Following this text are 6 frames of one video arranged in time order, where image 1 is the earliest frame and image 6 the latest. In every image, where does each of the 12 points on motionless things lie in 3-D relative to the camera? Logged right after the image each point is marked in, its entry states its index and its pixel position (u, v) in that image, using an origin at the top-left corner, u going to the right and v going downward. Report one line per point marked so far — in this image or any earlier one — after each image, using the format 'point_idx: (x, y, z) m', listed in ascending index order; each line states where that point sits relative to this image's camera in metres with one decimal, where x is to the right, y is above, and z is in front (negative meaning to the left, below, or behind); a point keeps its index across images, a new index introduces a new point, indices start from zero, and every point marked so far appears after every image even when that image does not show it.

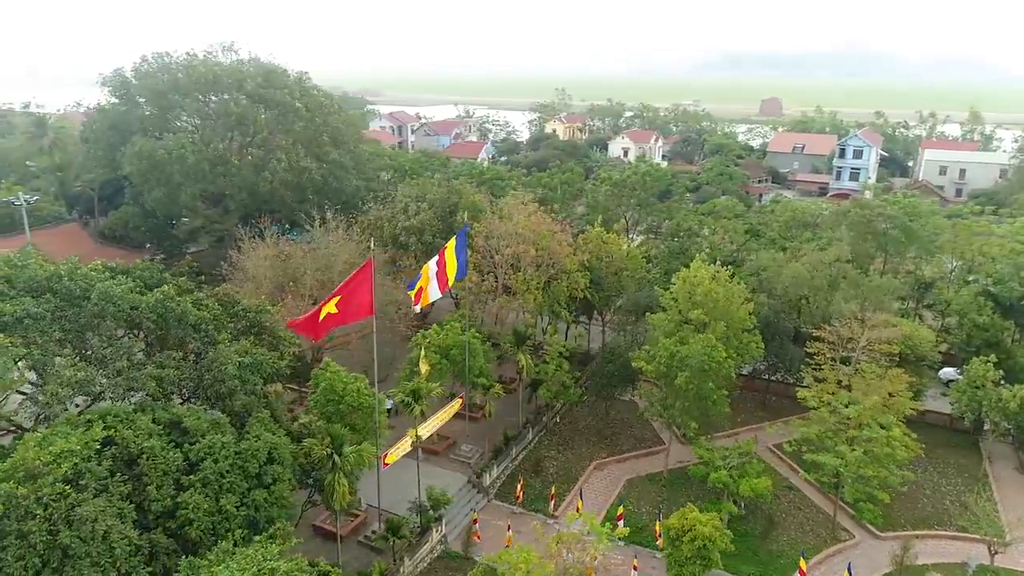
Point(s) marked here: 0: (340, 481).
0: (-3.1, -3.5, +13.1) m
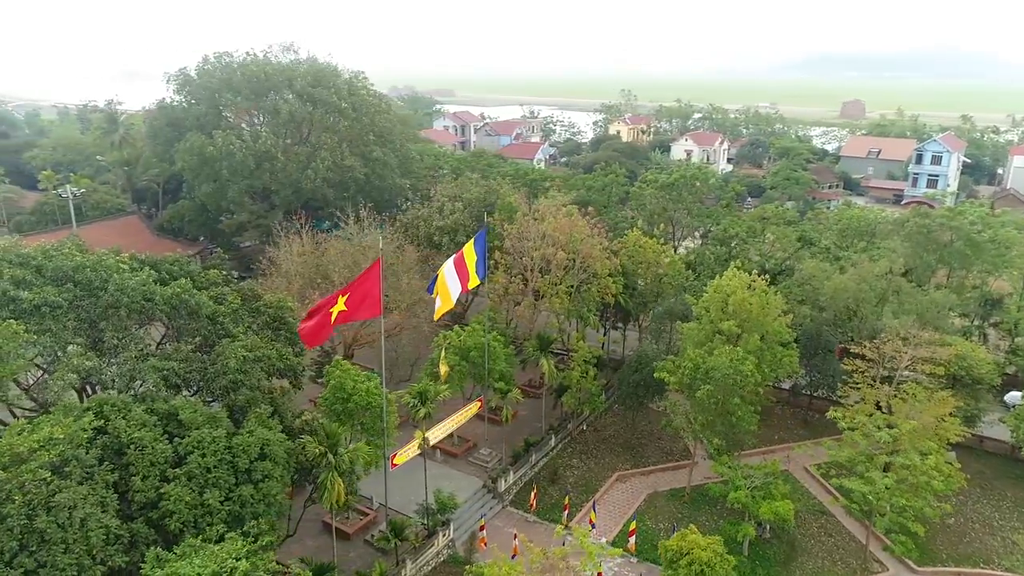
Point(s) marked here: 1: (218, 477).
0: (-3.2, -3.5, +13.1) m
1: (-4.7, -3.0, +11.4) m
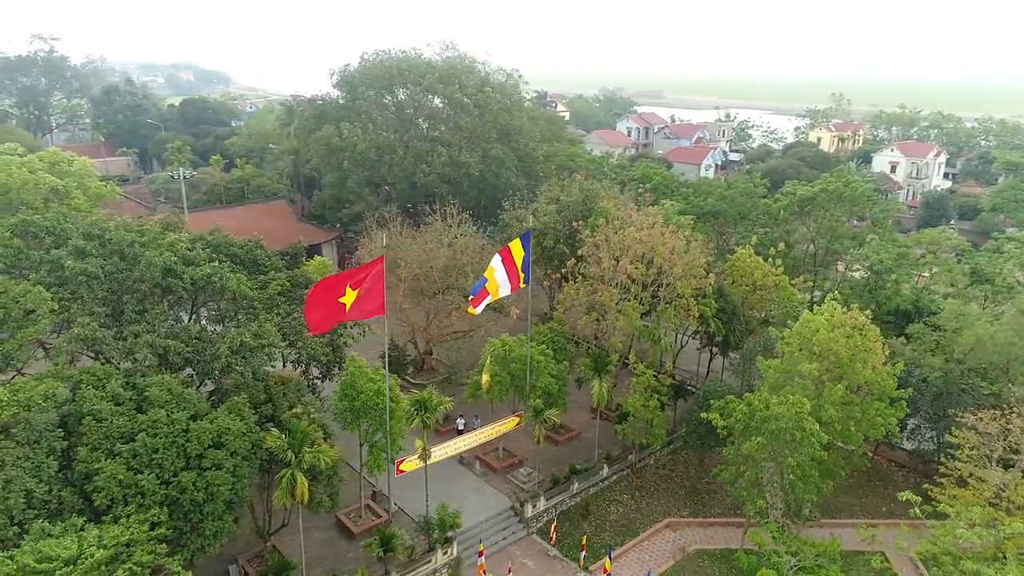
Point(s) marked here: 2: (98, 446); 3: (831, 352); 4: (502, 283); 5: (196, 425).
0: (-3.8, -3.4, +12.8) m
1: (-5.6, -2.8, +11.5) m
2: (-6.5, -2.5, +11.3) m
3: (+7.2, -1.5, +16.1) m
4: (-0.5, -0.1, +16.7) m
5: (-5.4, -2.3, +12.2) m
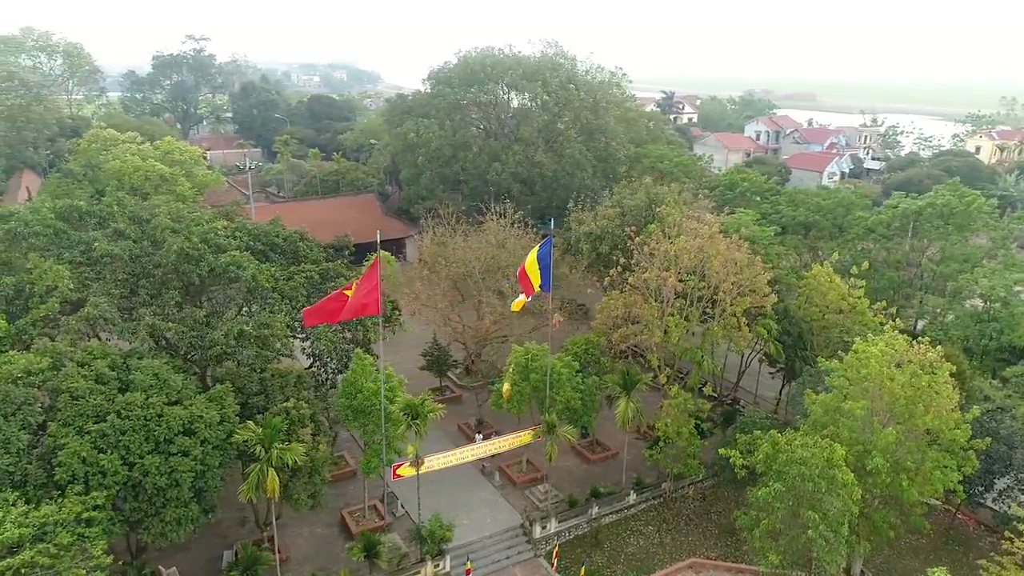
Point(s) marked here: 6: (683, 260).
0: (-4.3, -3.3, +12.6) m
1: (-6.3, -2.5, +11.7) m
2: (-7.2, -2.2, +11.6) m
3: (+7.3, -2.0, +13.8) m
4: (-0.1, -0.2, +15.8) m
5: (-5.9, -2.1, +12.3) m
6: (+4.4, +0.7, +18.4) m
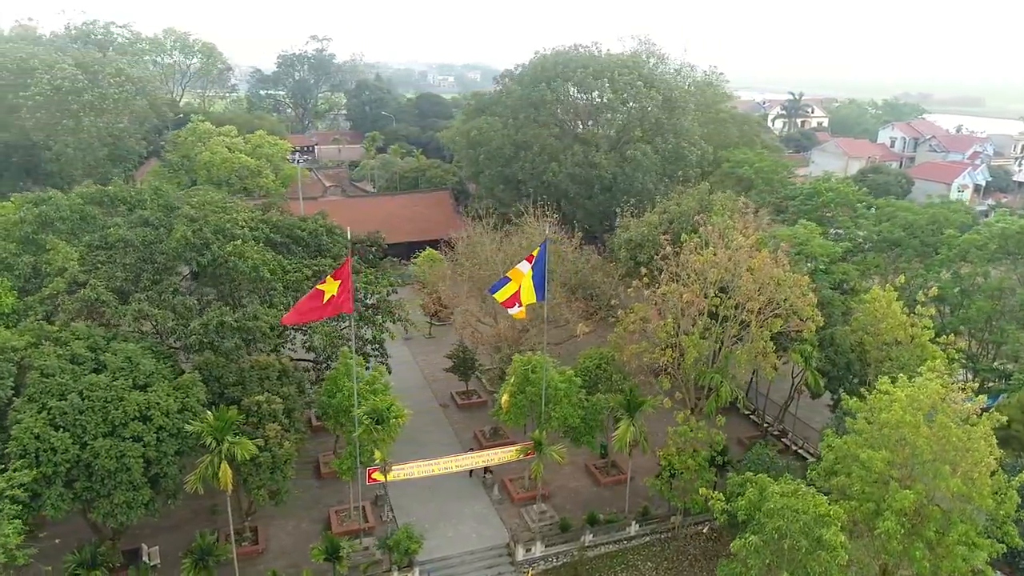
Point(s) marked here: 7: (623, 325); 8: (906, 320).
0: (-5.2, -3.1, +12.6) m
1: (-7.2, -2.3, +12.0) m
2: (-8.1, -1.9, +12.1) m
3: (+6.5, -2.5, +11.8) m
4: (-0.3, -0.3, +15.0) m
5: (-6.7, -1.9, +12.5) m
6: (+4.7, +0.3, +16.8) m
7: (+2.7, -0.9, +17.5) m
8: (+8.9, -0.8, +16.3) m
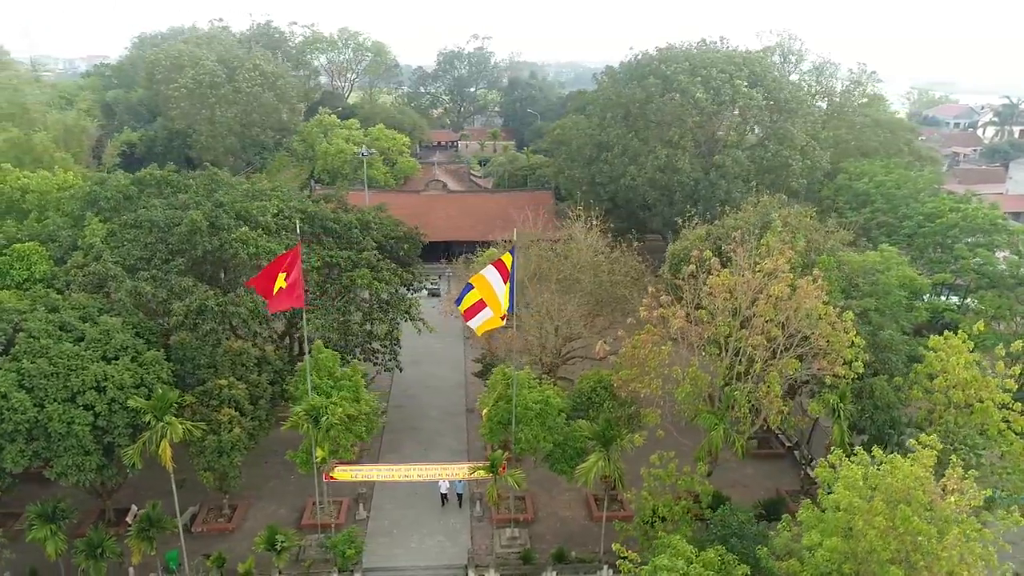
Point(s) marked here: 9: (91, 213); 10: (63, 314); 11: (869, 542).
0: (-6.5, -2.8, +13.0) m
1: (-8.5, -1.8, +13.0) m
2: (-9.3, -1.4, +13.4) m
3: (+4.6, -3.2, +9.3) m
4: (-0.9, -0.4, +14.2) m
5: (-7.8, -1.5, +13.4) m
6: (+4.3, -0.3, +14.6) m
7: (+2.6, -1.3, +15.8) m
8: (+8.2, -1.7, +13.0) m
9: (-10.5, +1.9, +17.8) m
10: (-9.0, -0.5, +14.3) m
11: (+4.6, -3.2, +9.3) m
